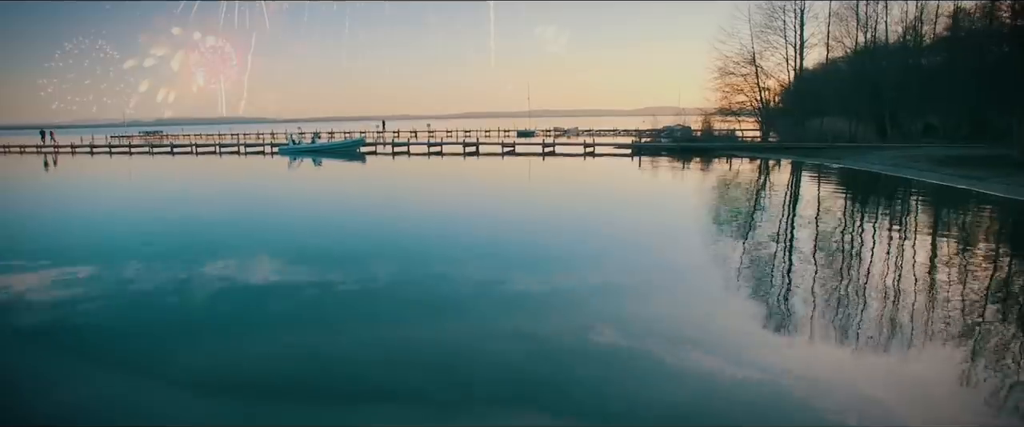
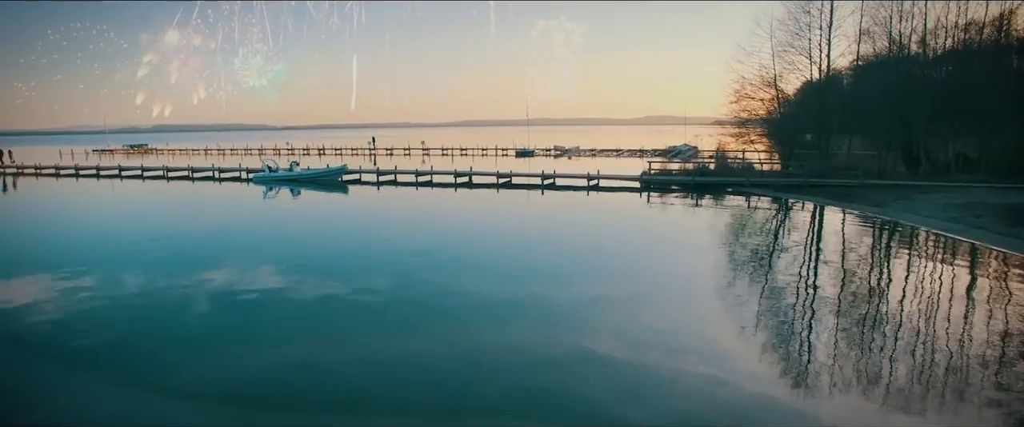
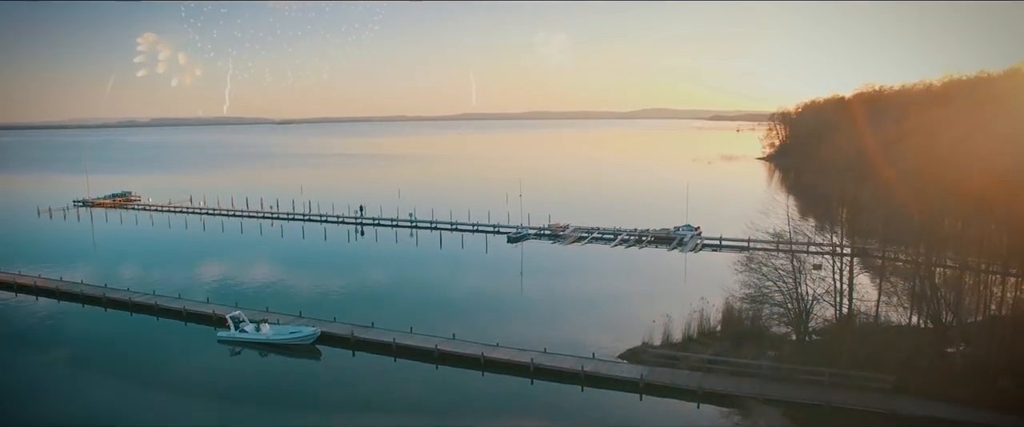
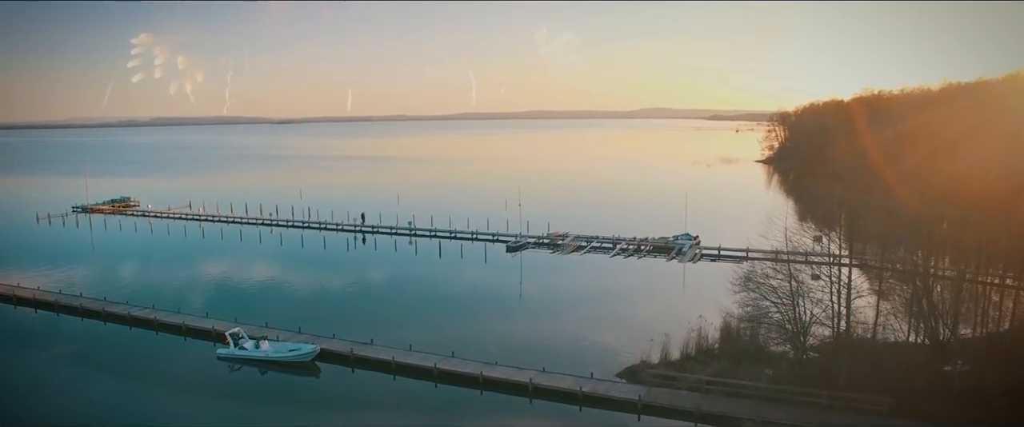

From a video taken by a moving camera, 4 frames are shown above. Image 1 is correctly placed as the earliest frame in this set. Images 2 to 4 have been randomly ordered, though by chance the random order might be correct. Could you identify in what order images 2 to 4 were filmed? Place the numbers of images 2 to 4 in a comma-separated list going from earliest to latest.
2, 3, 4
